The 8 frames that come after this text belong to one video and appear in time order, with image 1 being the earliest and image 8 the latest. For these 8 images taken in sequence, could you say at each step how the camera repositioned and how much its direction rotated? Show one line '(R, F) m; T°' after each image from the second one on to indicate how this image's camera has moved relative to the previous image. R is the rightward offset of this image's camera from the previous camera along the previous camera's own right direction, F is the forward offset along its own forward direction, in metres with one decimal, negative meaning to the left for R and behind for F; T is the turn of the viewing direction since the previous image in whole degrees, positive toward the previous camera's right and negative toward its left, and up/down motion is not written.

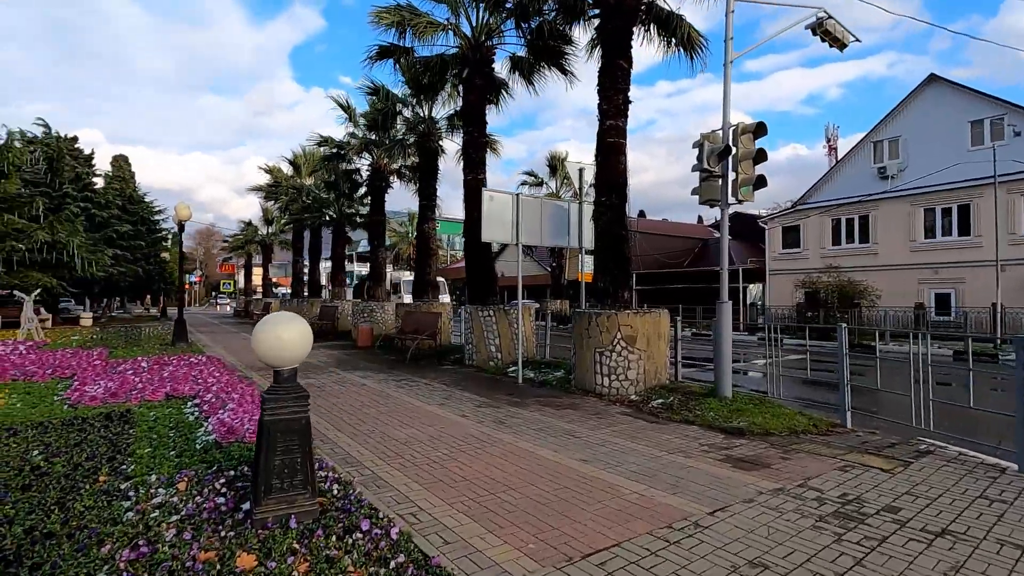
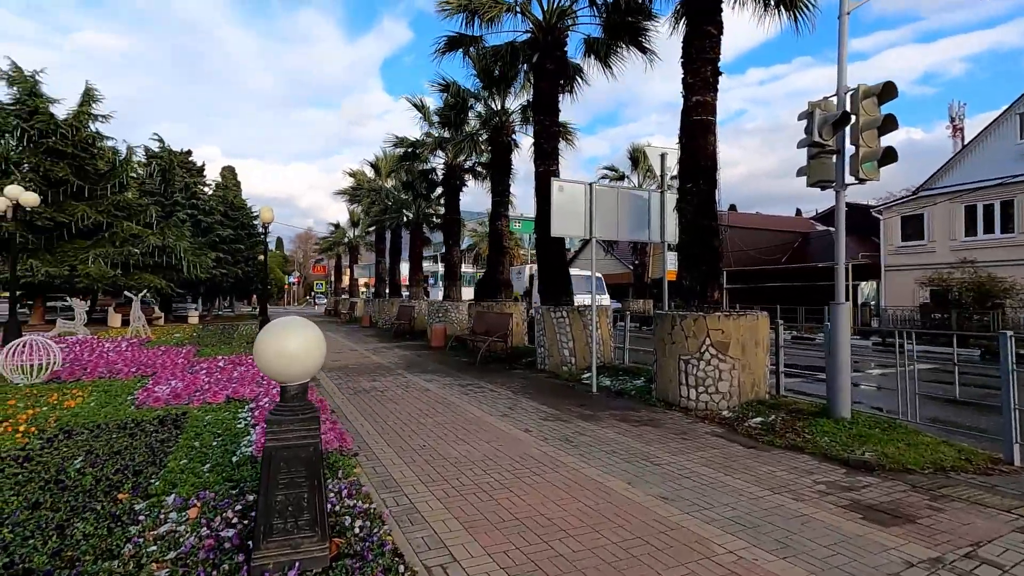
(+0.2, +0.8) m; -9°
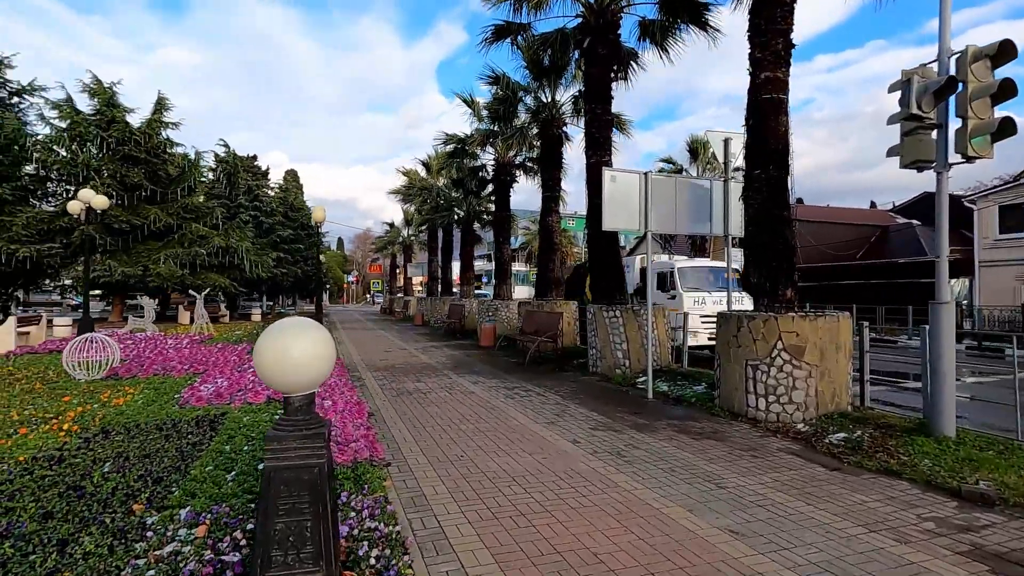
(+0.1, +0.5) m; -6°
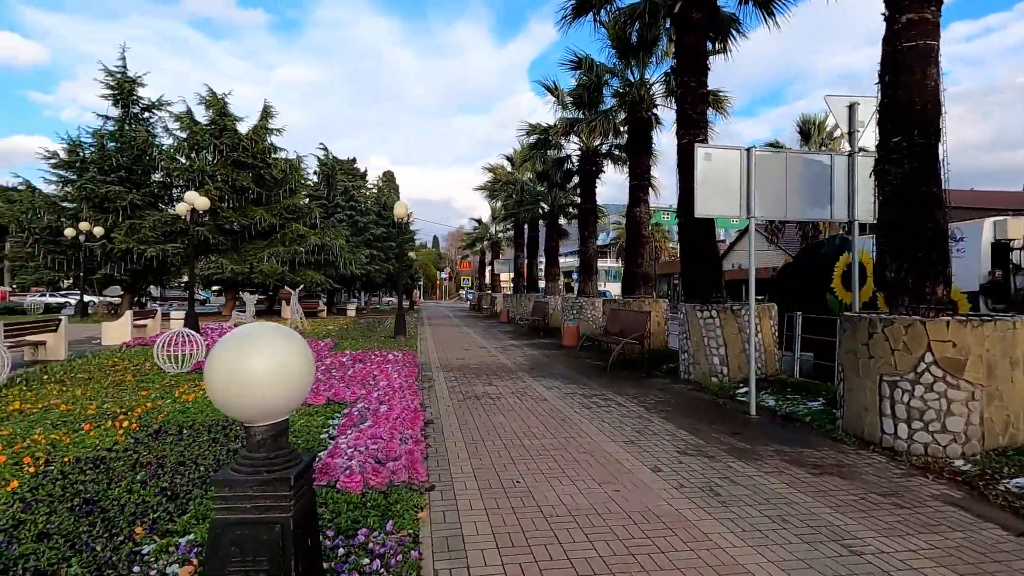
(+0.2, +0.8) m; -10°
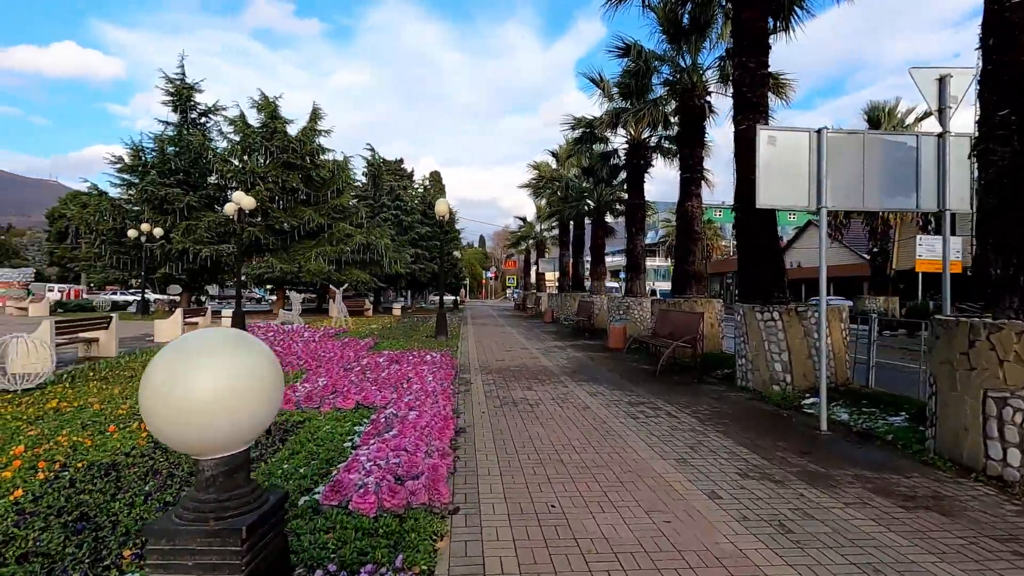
(+0.1, +0.5) m; -5°
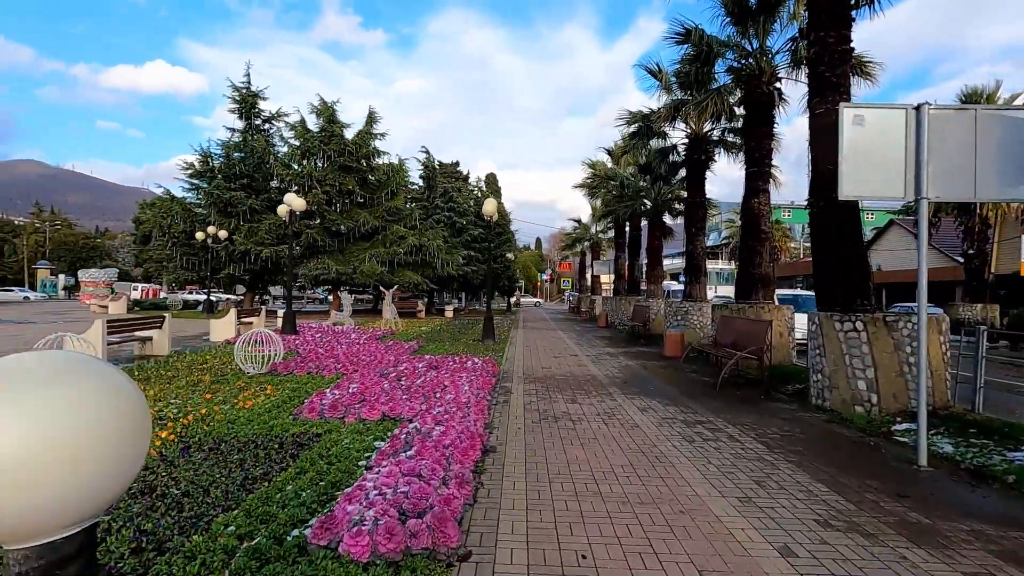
(+0.2, +0.6) m; -6°
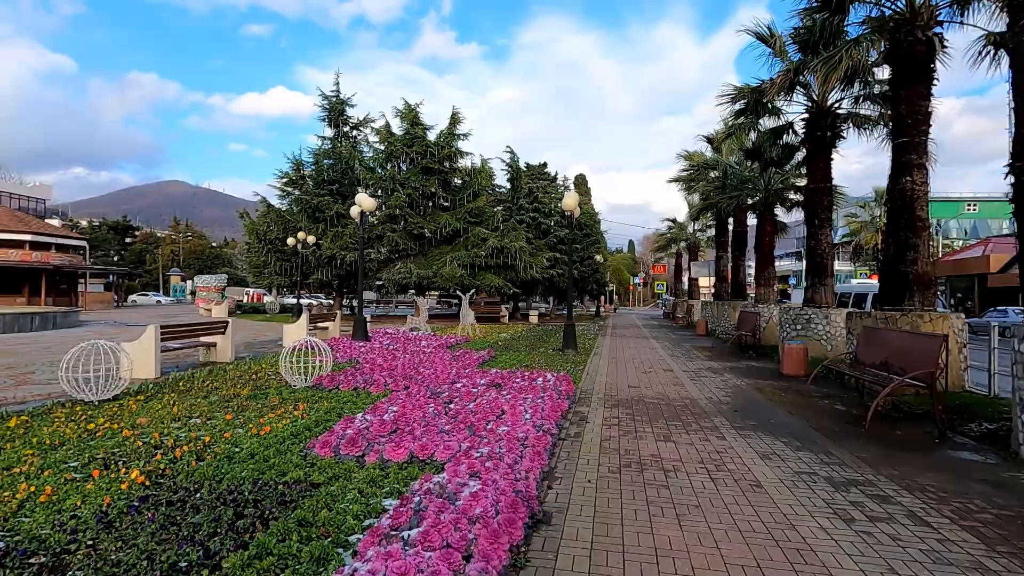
(+0.2, +1.5) m; -10°
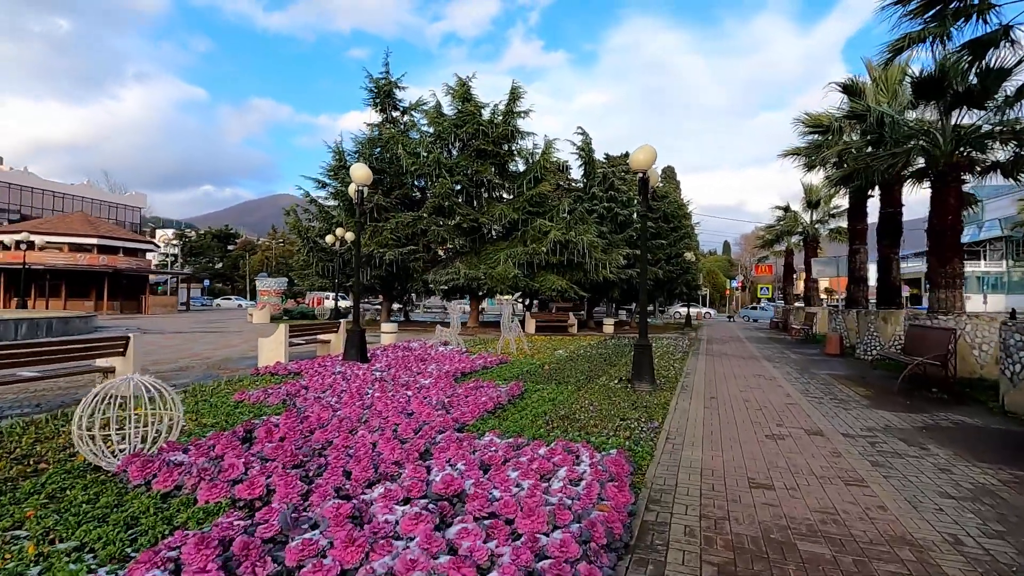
(+0.7, +4.3) m; -9°
